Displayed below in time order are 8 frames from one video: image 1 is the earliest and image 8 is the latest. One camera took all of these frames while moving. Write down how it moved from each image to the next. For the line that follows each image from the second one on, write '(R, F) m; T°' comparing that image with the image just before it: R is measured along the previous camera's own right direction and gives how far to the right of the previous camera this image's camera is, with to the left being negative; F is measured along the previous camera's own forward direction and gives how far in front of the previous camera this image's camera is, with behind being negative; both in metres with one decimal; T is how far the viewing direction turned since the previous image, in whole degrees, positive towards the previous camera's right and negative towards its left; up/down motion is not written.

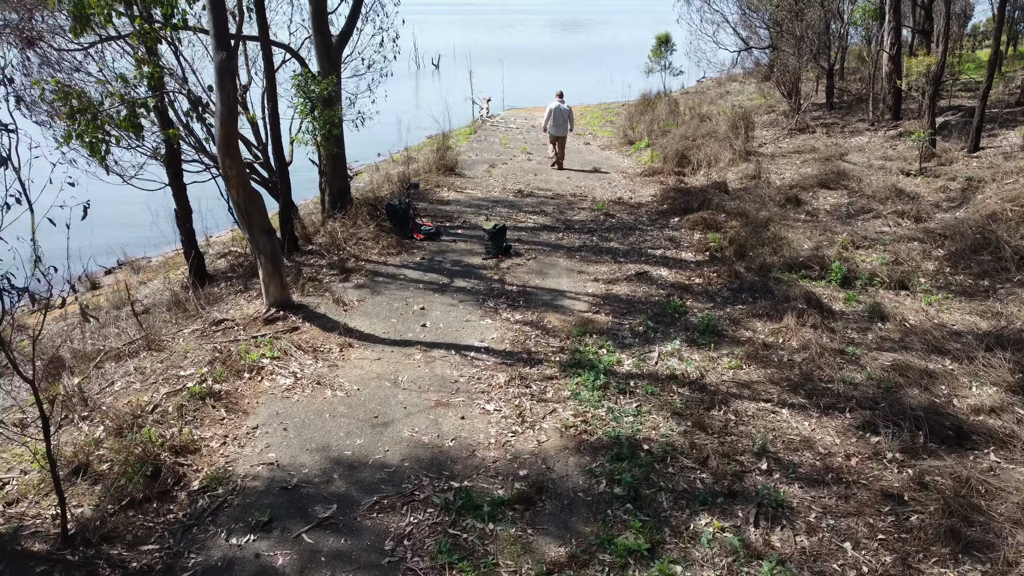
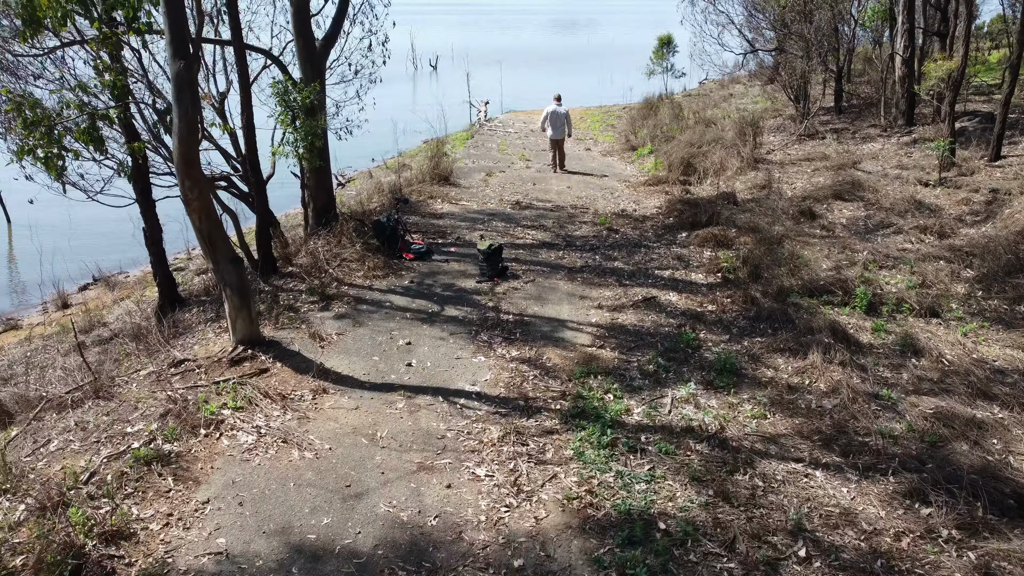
(0.0, +0.6) m; 0°
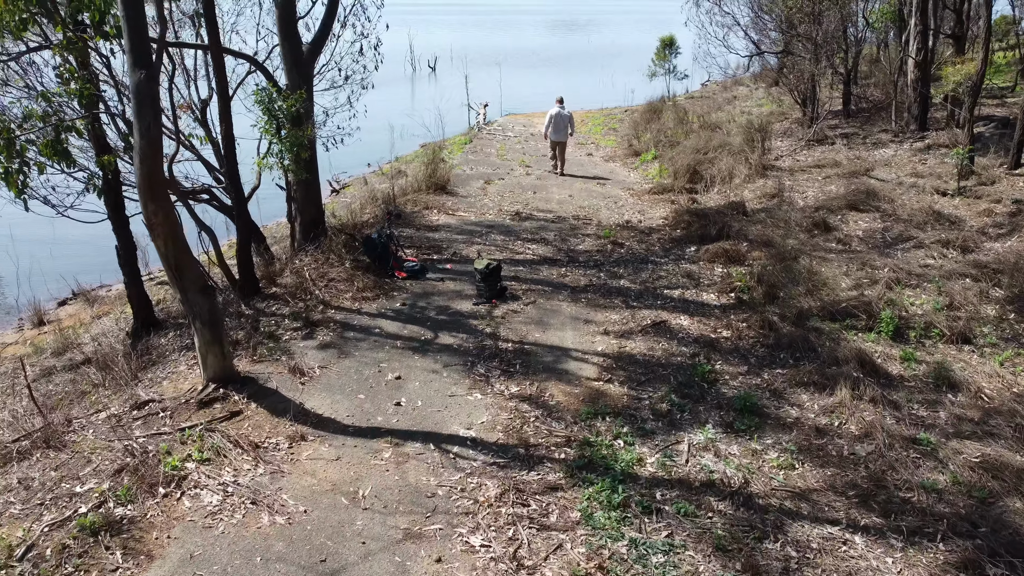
(0.0, +0.5) m; 0°
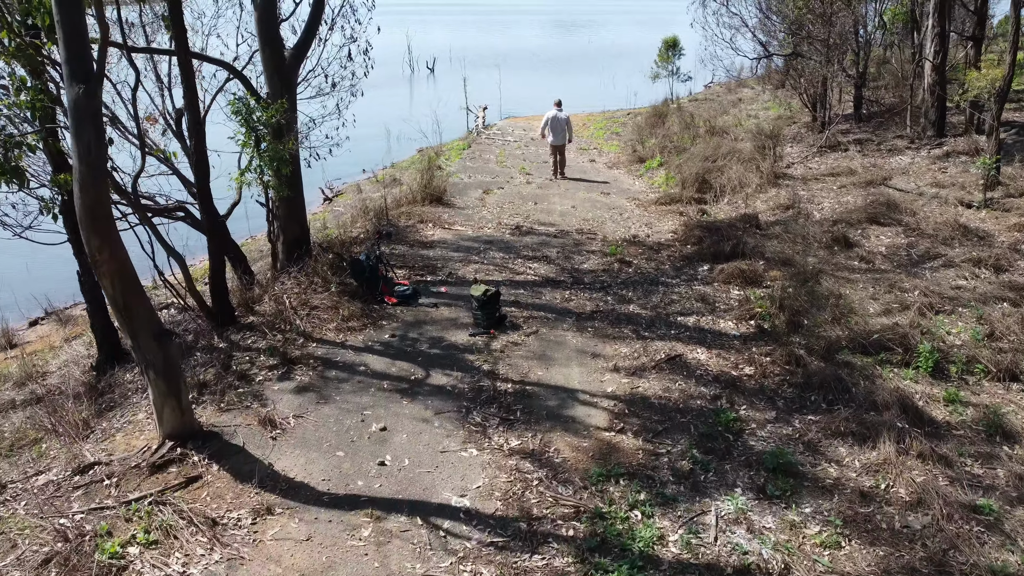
(0.0, +0.6) m; 0°
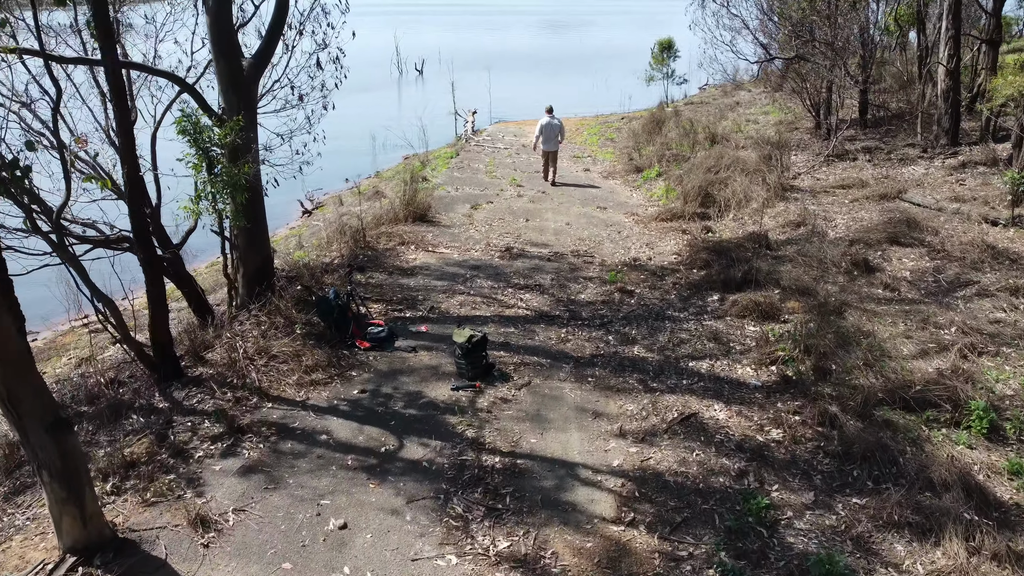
(0.0, +0.8) m; +1°
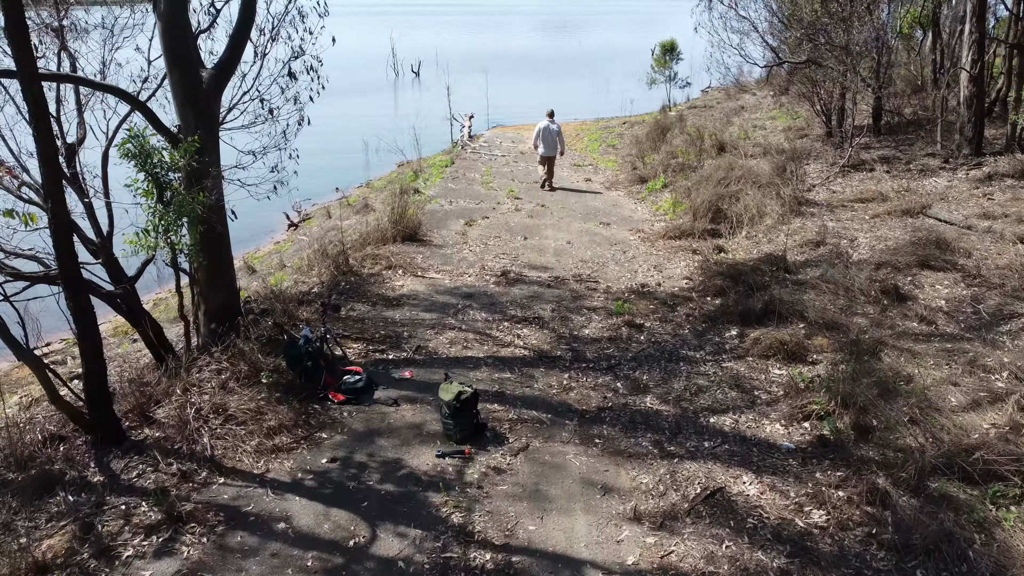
(0.0, +0.7) m; 0°
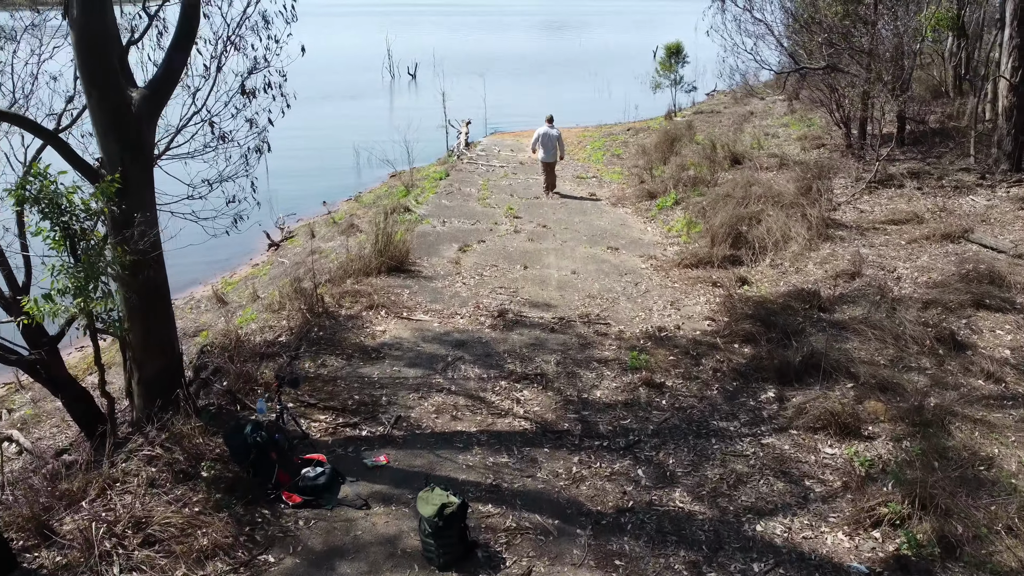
(0.0, +0.9) m; 0°
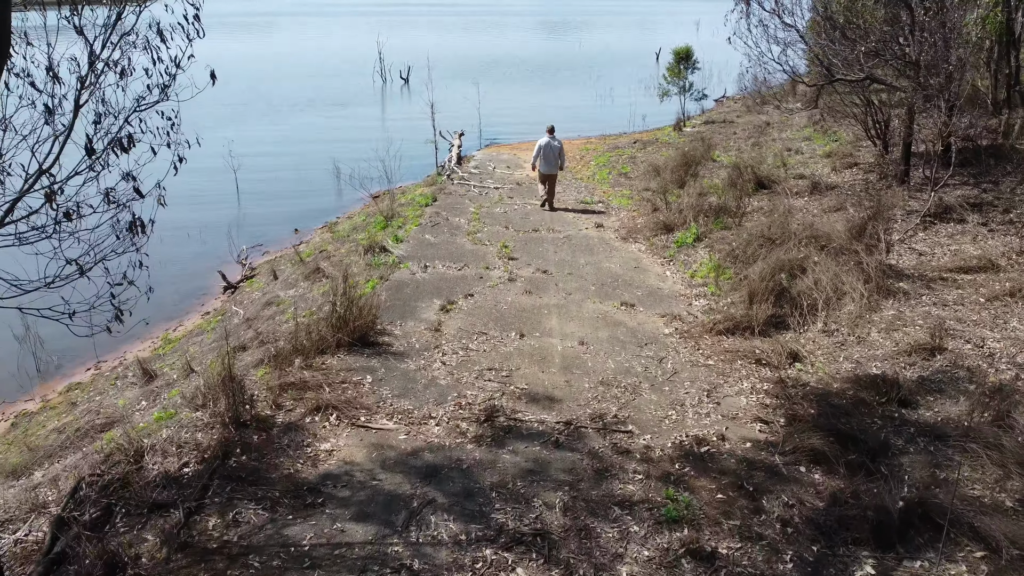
(0.0, +1.6) m; 0°
